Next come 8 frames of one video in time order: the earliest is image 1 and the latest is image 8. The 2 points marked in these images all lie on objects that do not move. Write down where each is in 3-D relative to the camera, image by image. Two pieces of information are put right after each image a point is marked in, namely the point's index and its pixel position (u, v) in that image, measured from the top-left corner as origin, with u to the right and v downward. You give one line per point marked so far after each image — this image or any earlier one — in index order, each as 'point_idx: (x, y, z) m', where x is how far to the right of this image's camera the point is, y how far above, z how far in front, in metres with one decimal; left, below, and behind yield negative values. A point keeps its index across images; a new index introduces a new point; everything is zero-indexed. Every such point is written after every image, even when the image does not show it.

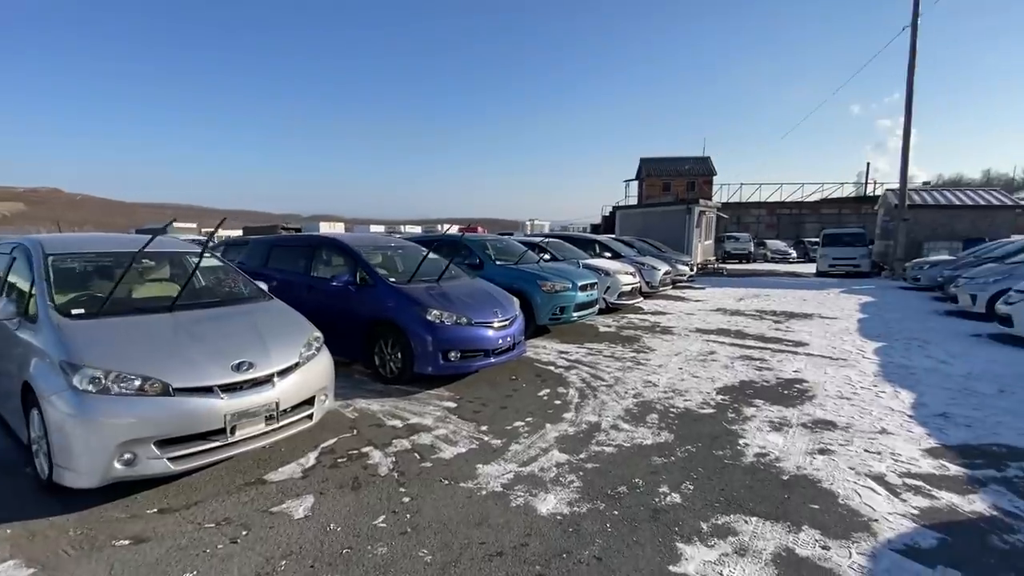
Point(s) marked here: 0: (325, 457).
0: (-1.4, -1.2, +3.5) m
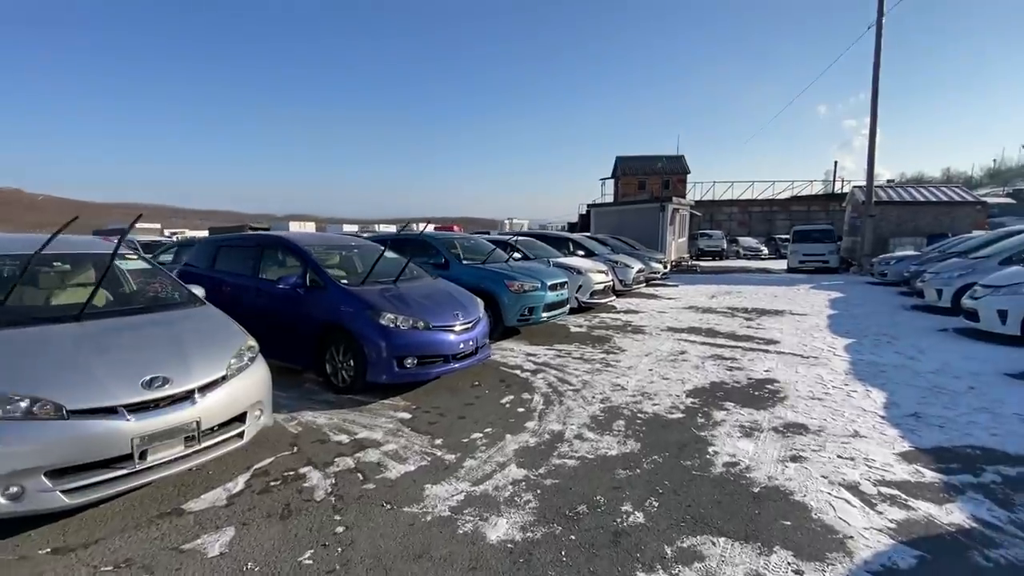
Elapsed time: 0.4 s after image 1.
0: (-1.7, -1.3, +3.2) m
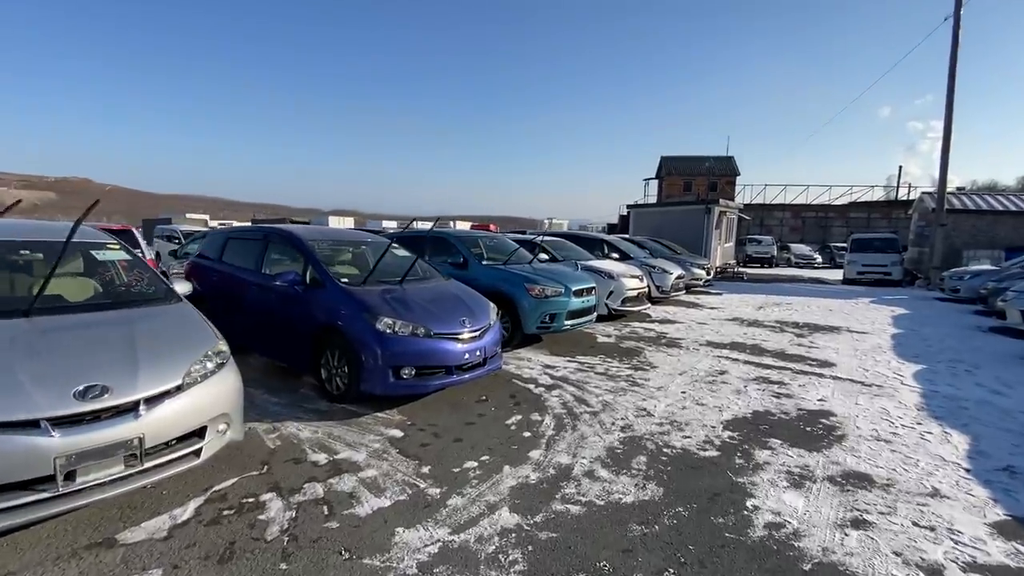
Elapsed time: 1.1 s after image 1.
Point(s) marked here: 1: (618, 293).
0: (-1.7, -1.2, +2.8) m
1: (+1.9, -0.1, +8.7) m
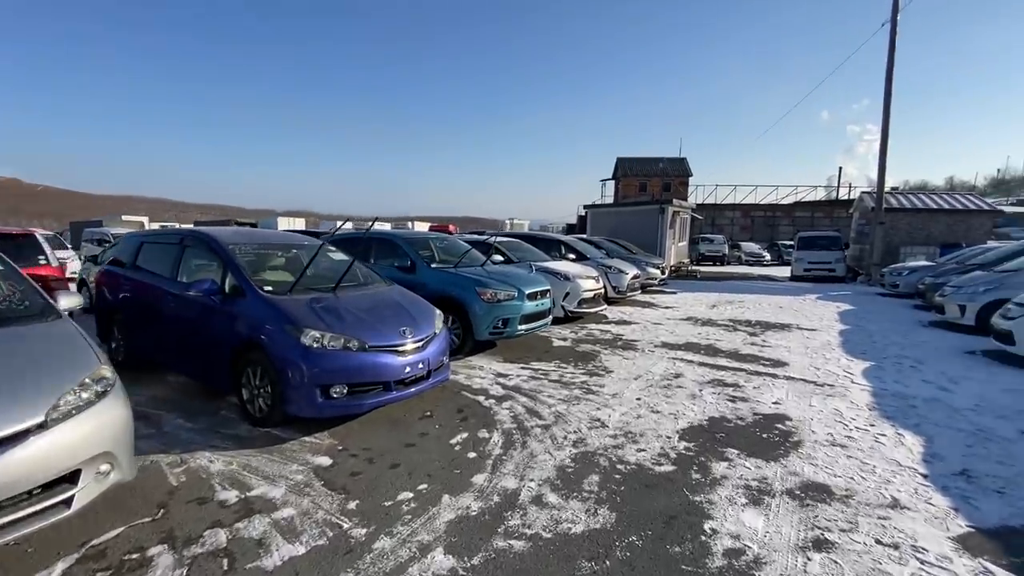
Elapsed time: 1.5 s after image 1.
0: (-2.0, -1.3, +2.3) m
1: (+1.1, -0.1, +8.4) m
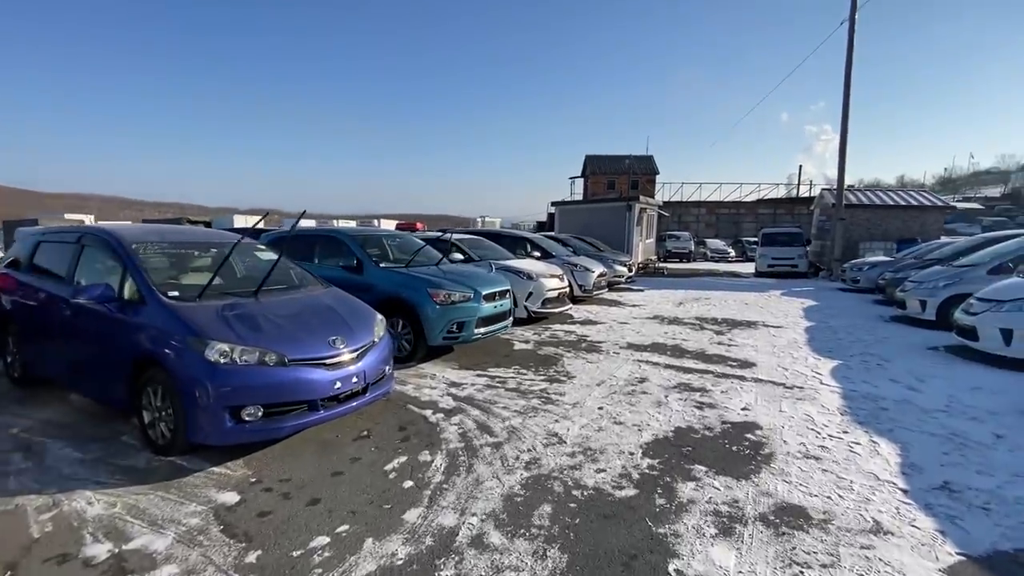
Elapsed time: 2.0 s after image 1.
0: (-2.3, -1.4, +1.7) m
1: (+0.4, -0.1, +8.1) m
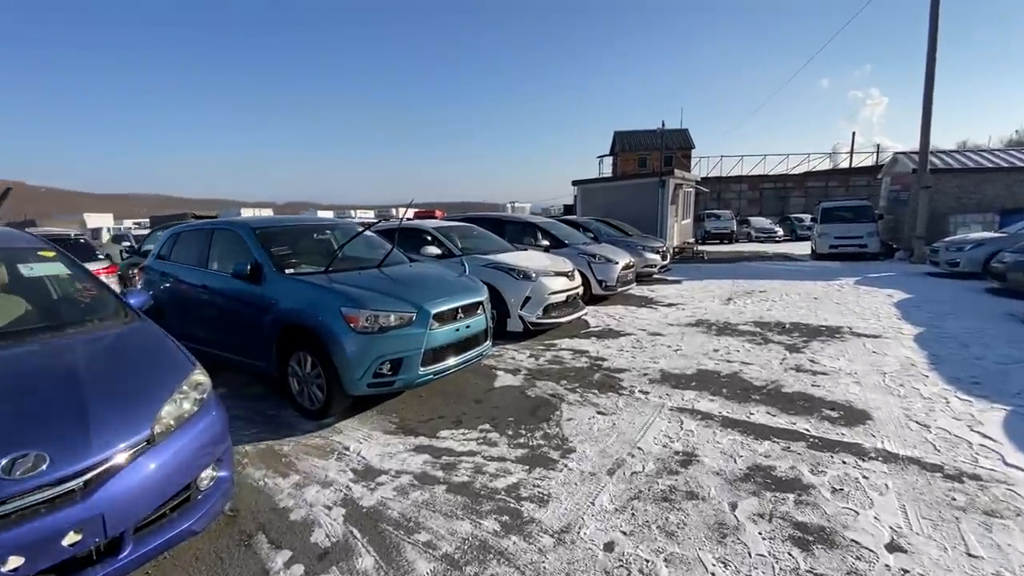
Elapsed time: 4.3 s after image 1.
0: (-2.9, -1.7, -0.2) m
1: (+0.3, -0.2, +5.9) m
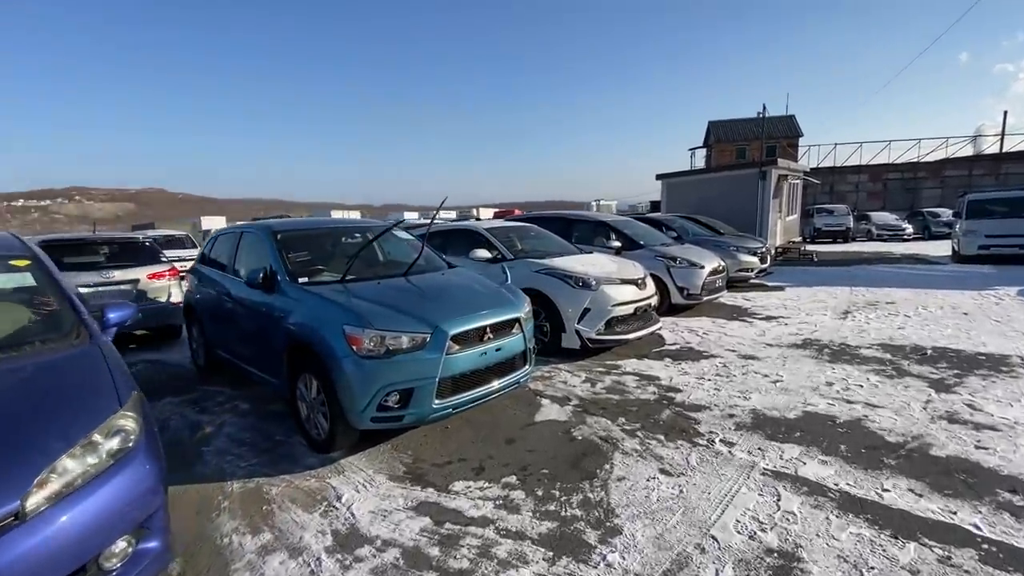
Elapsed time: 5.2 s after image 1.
0: (-3.3, -1.7, -0.4) m
1: (+0.8, -0.3, +5.0) m
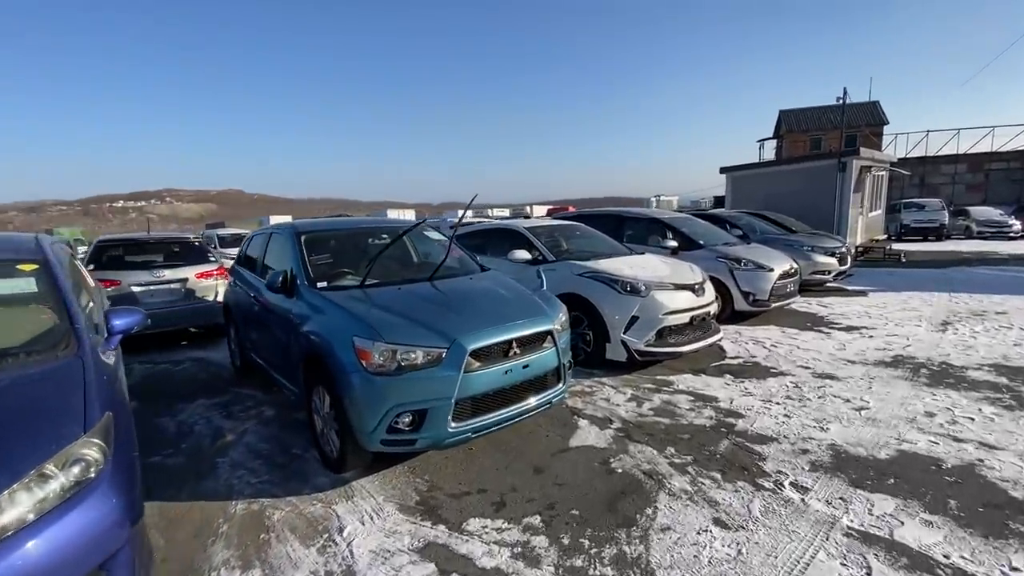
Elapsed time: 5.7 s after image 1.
0: (-3.5, -1.8, -0.4) m
1: (+1.2, -0.3, +4.5) m
